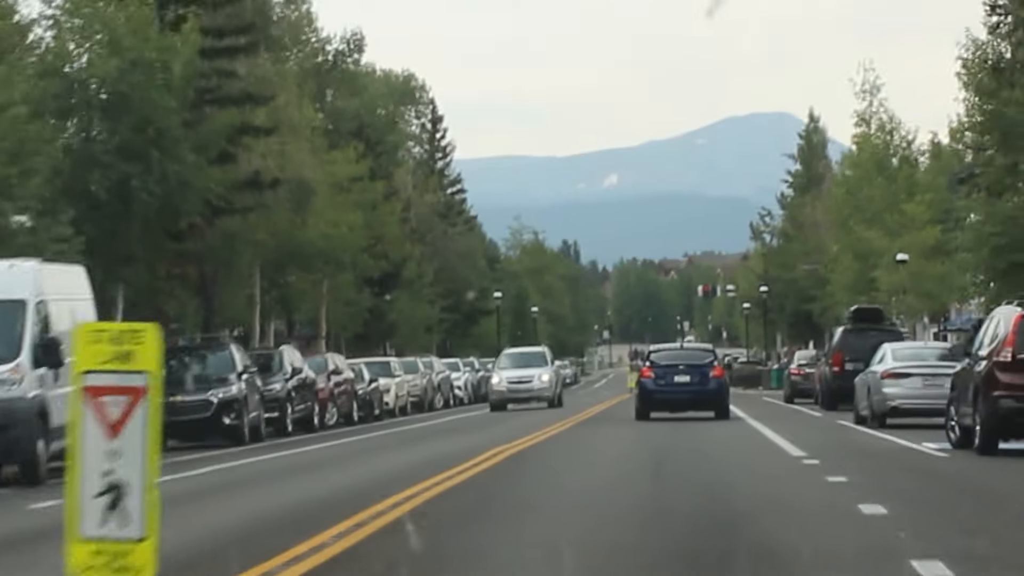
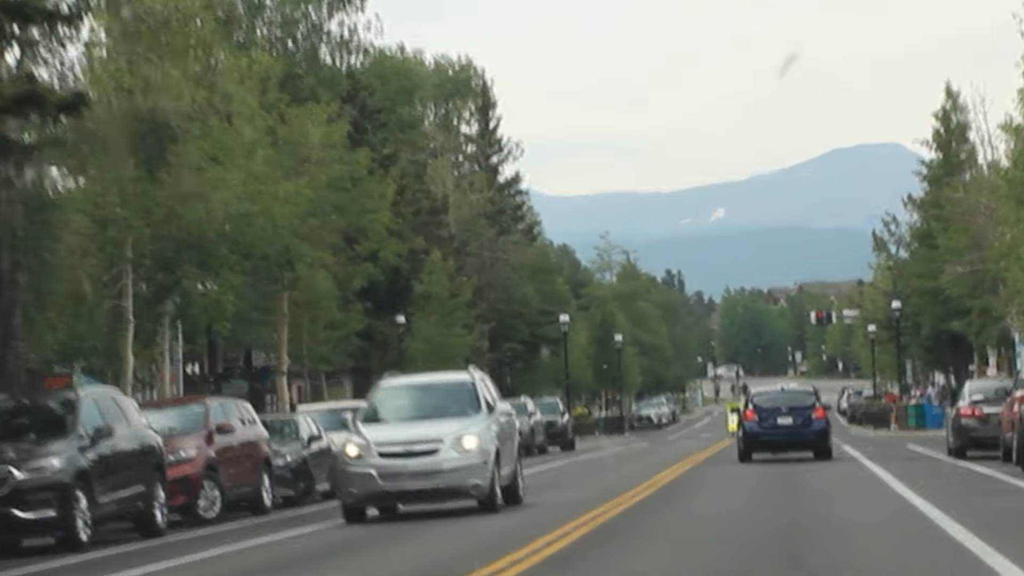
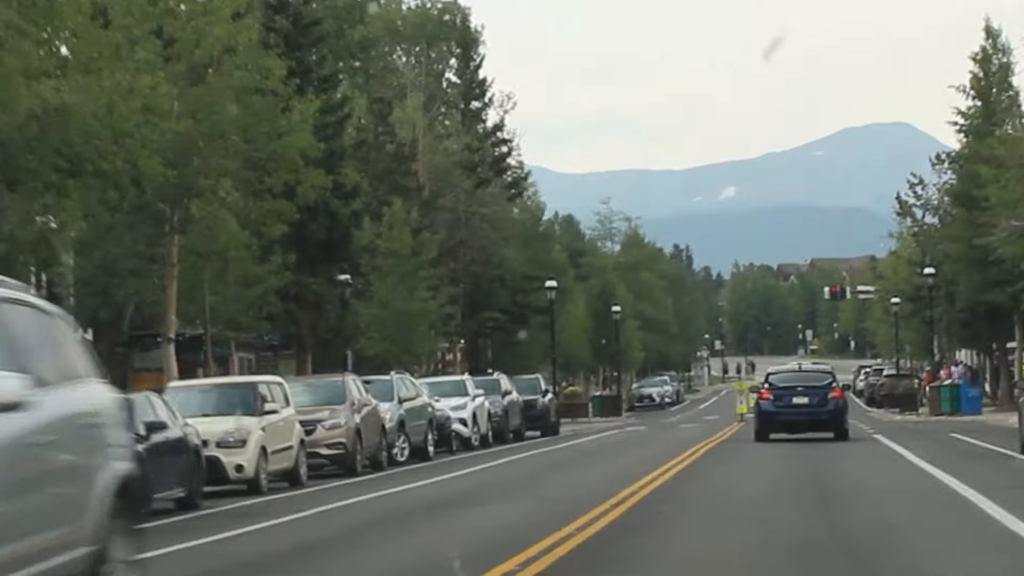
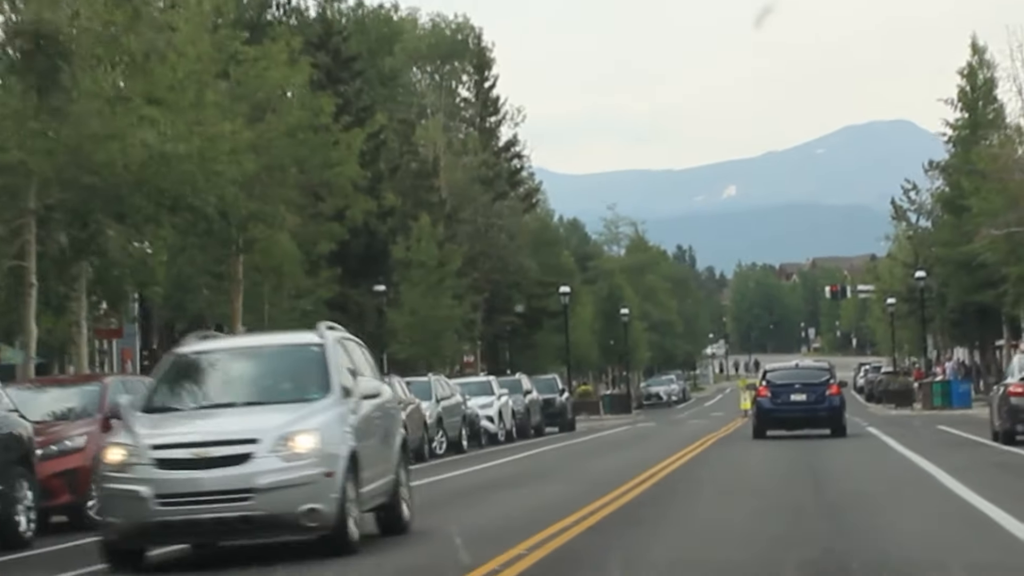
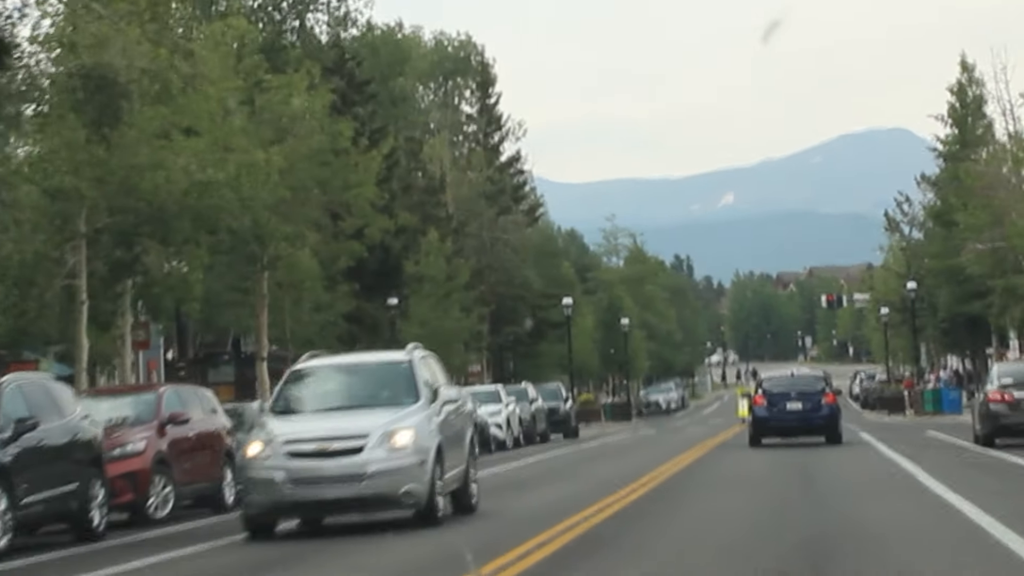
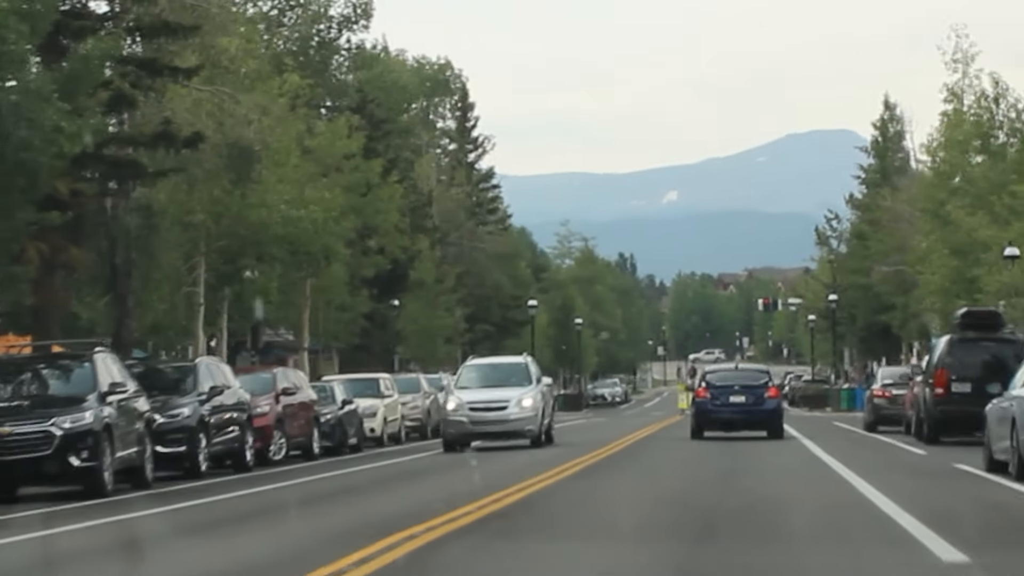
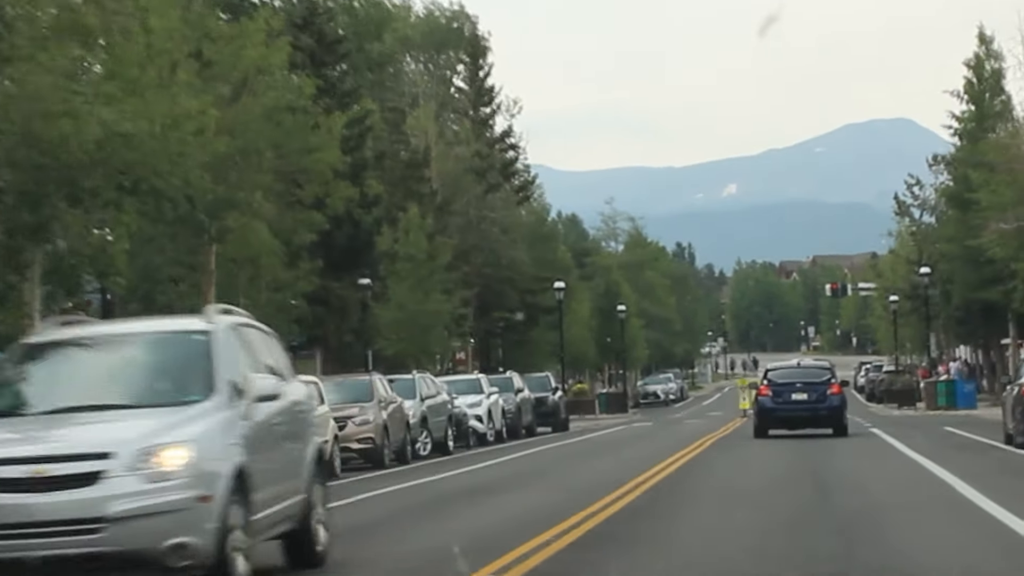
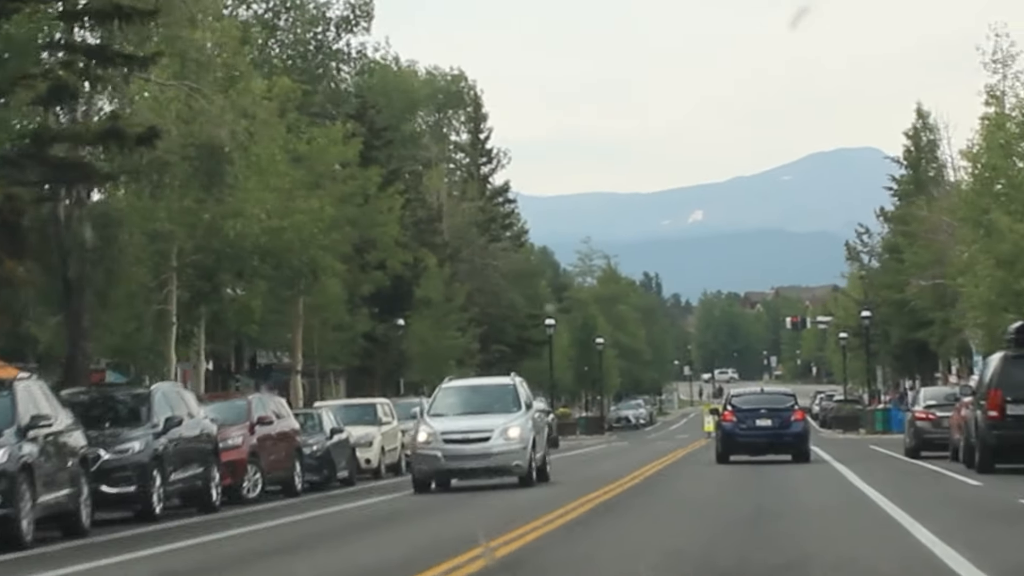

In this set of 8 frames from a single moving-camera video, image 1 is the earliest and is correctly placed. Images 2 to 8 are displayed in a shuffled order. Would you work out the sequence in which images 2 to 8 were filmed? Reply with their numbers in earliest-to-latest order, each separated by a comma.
6, 8, 2, 5, 4, 7, 3
